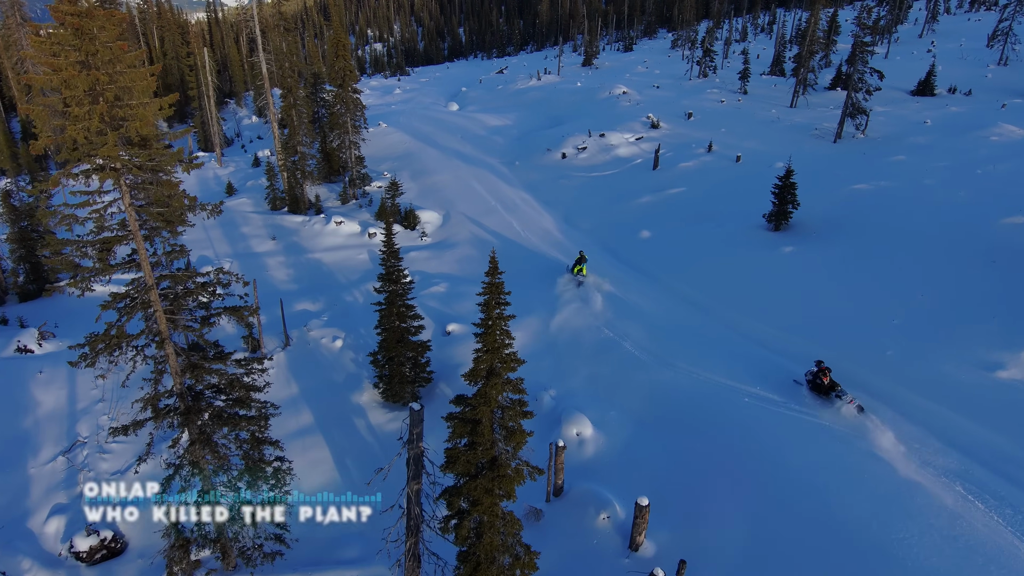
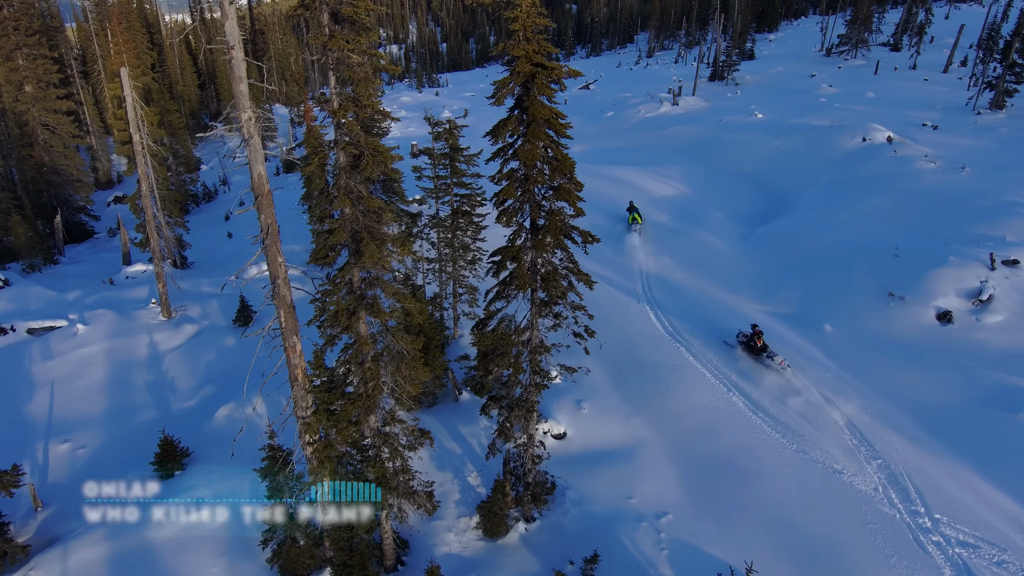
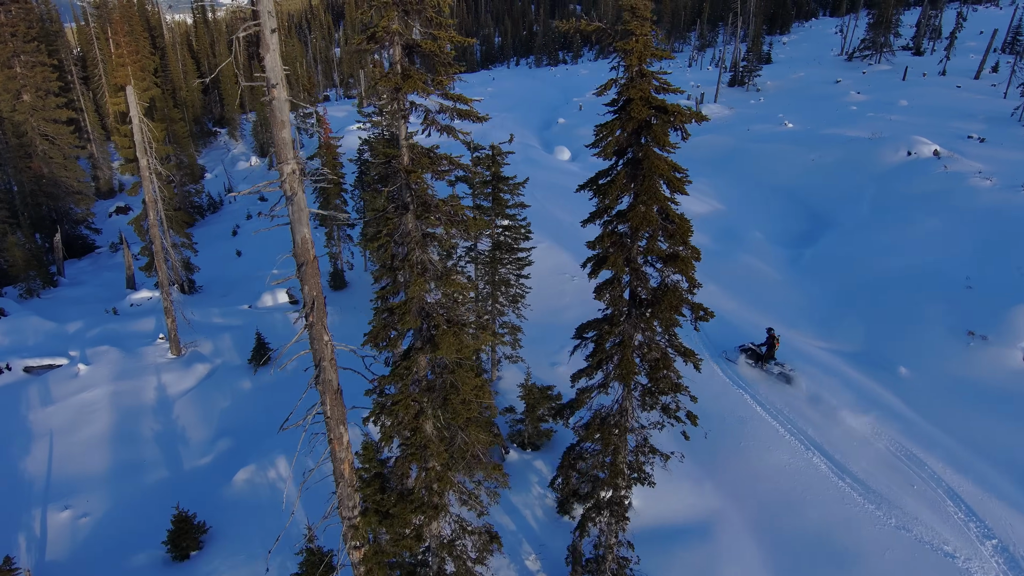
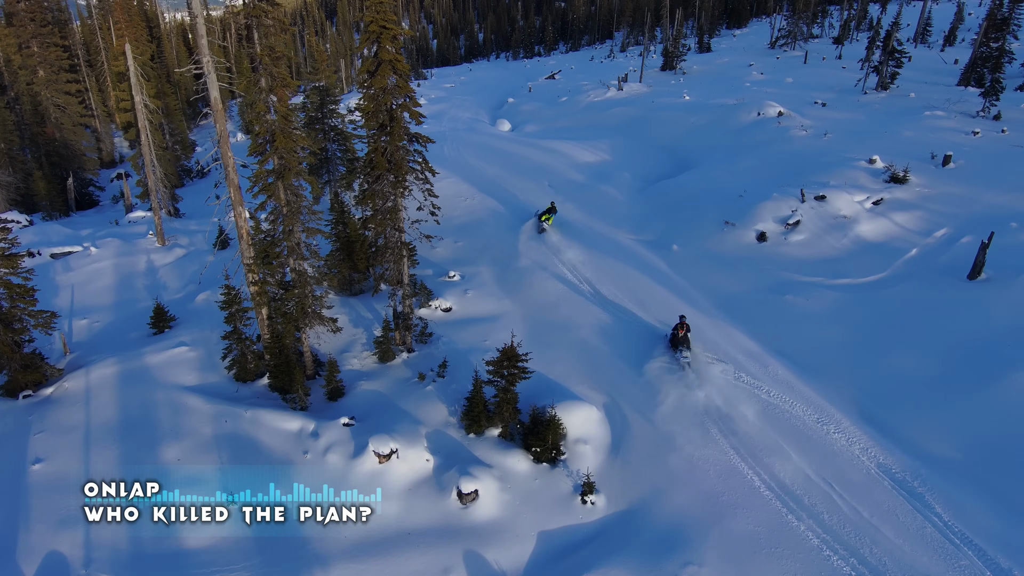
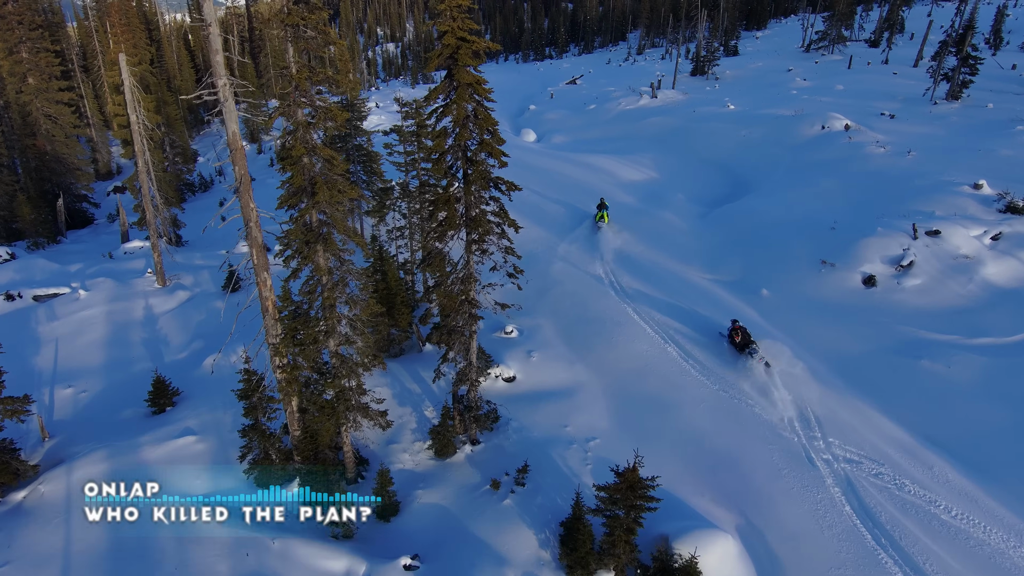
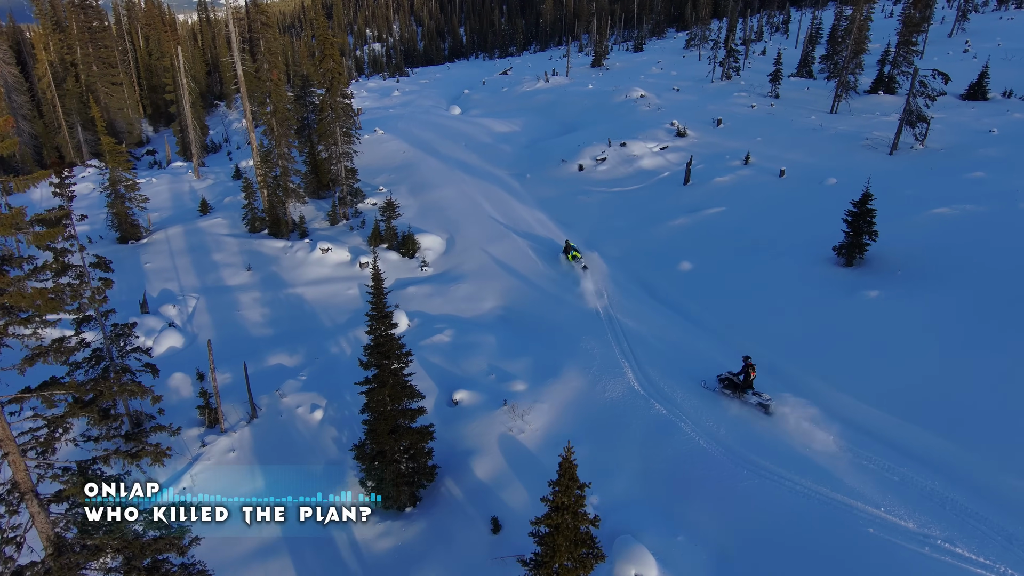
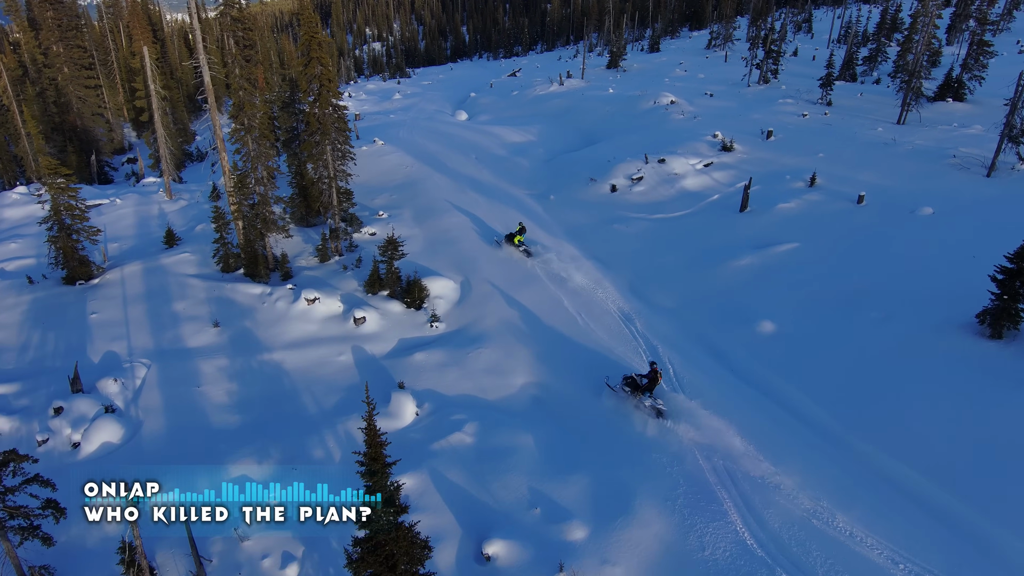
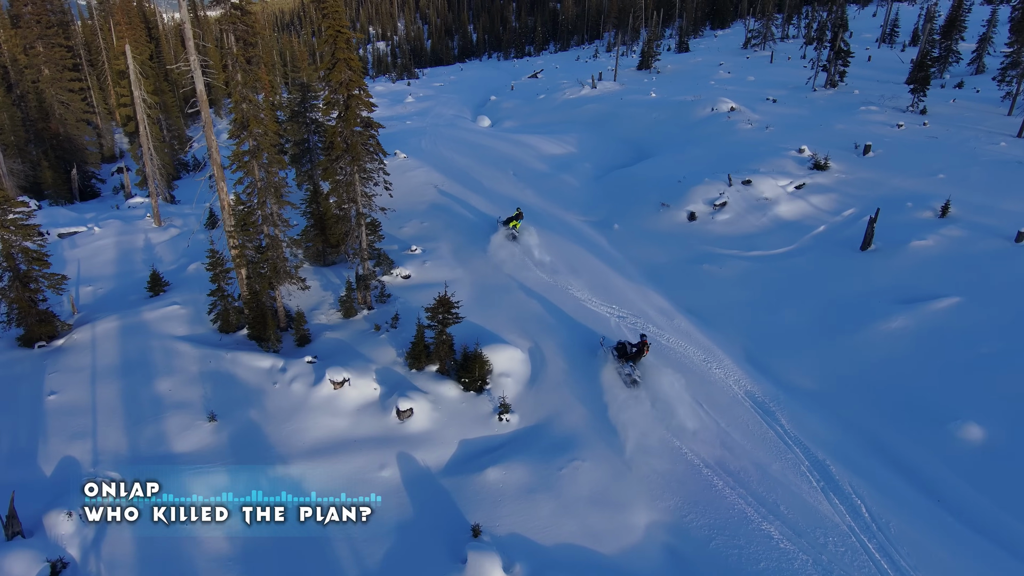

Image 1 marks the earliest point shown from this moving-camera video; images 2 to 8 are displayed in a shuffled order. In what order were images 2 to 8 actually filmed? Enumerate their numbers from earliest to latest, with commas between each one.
6, 7, 8, 4, 5, 2, 3
